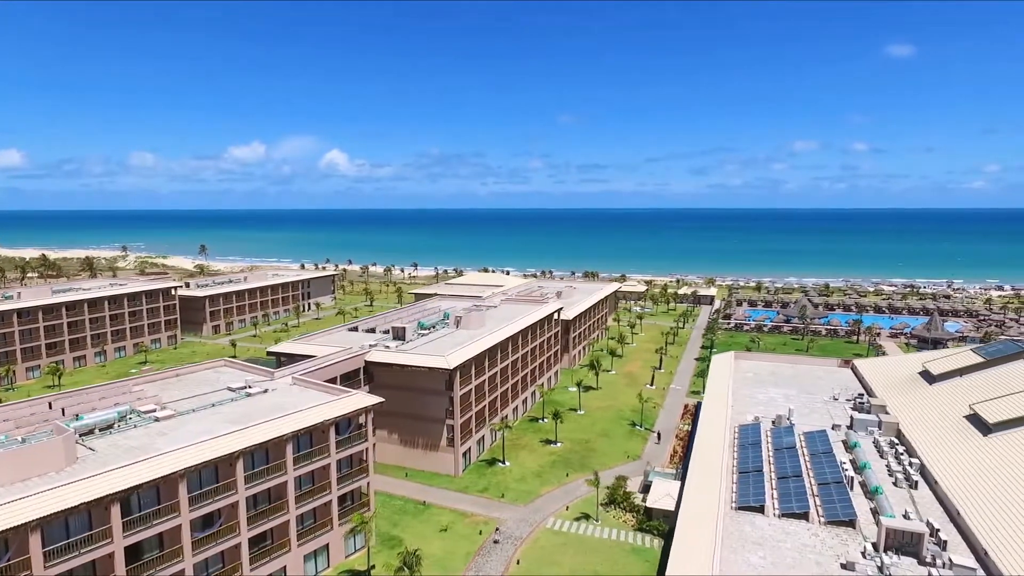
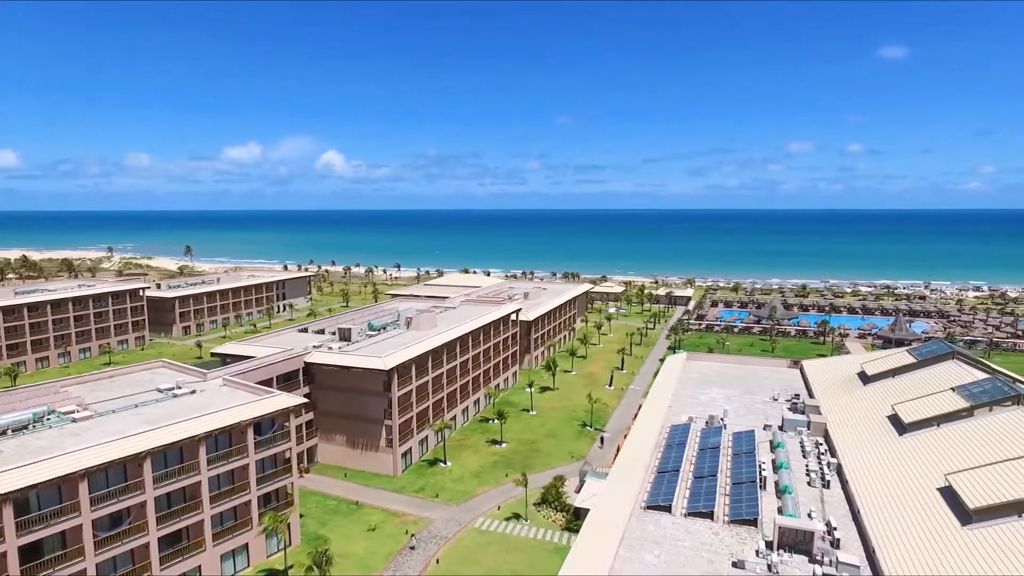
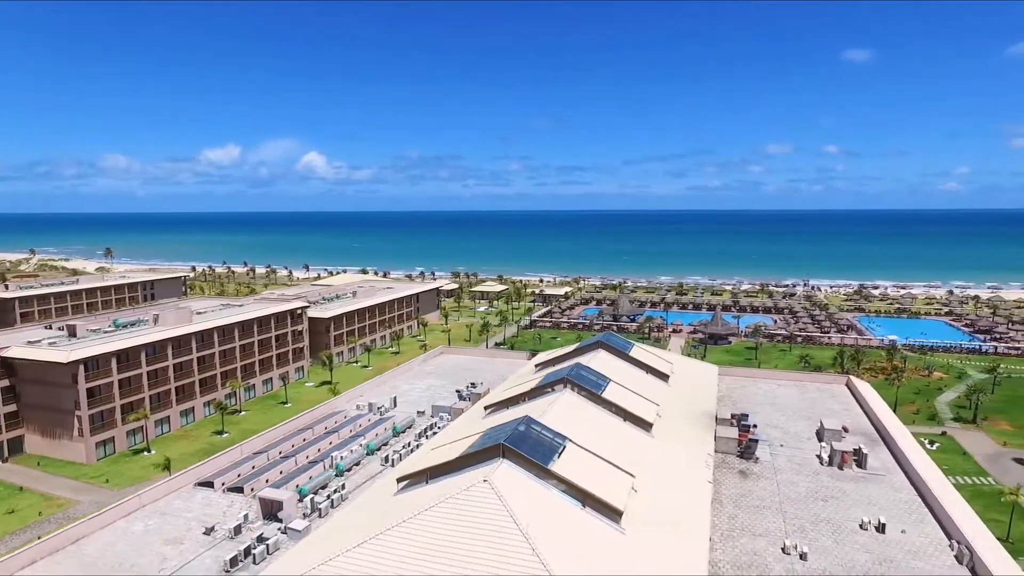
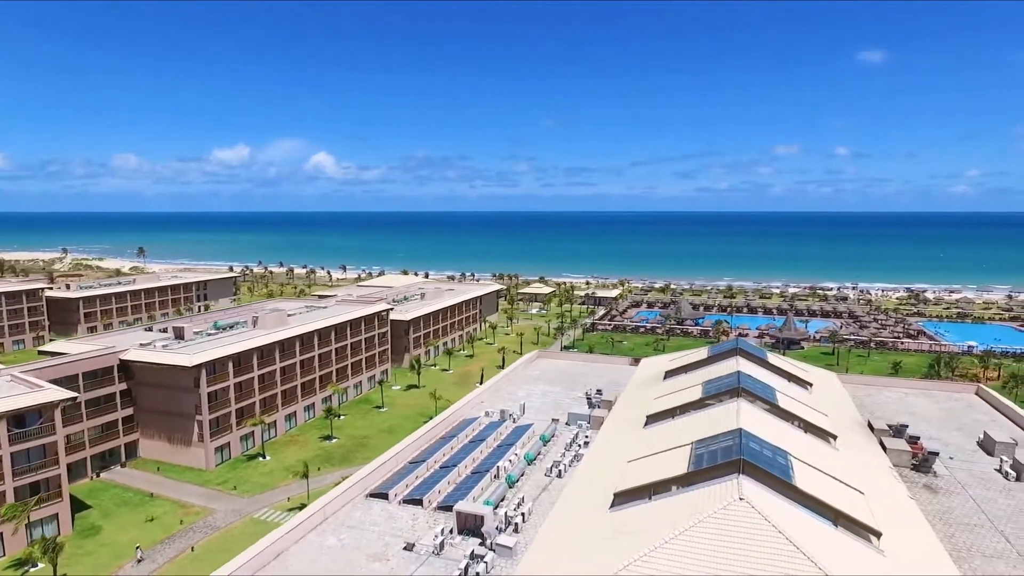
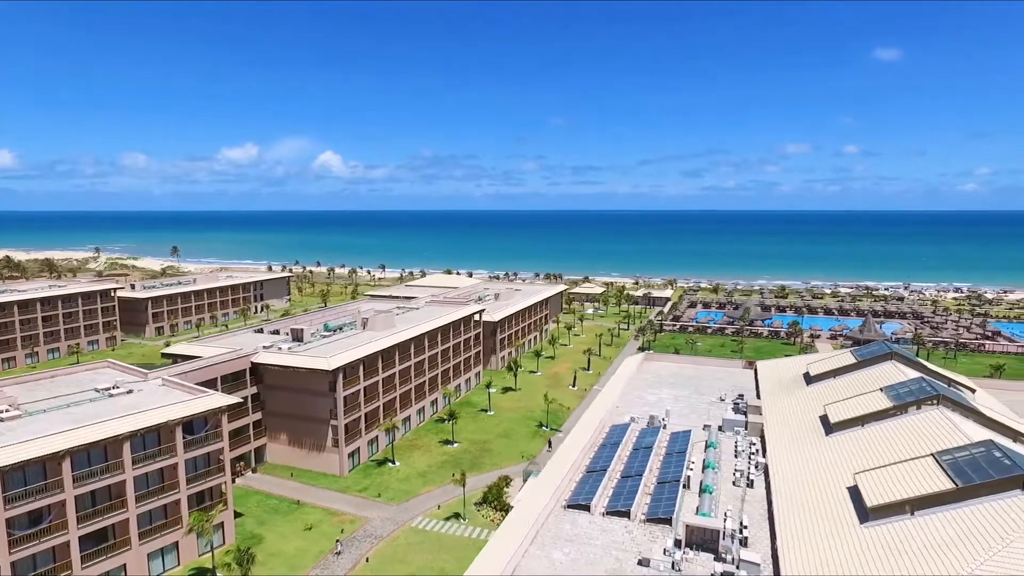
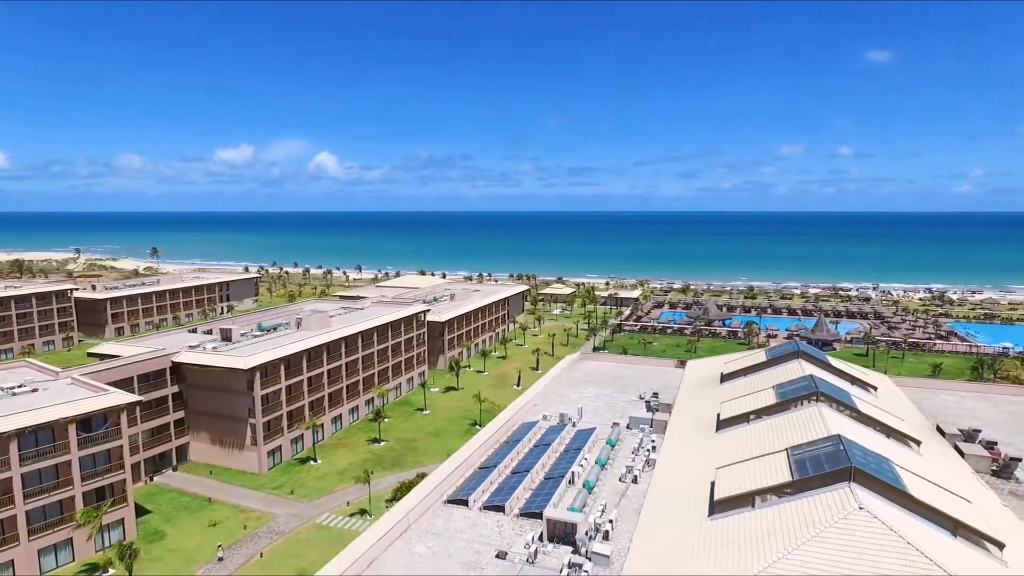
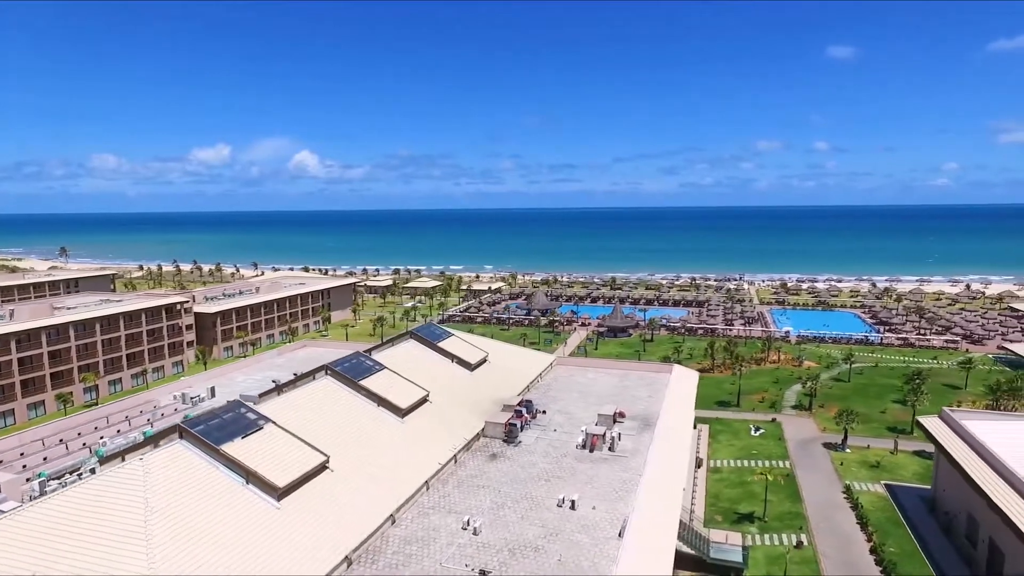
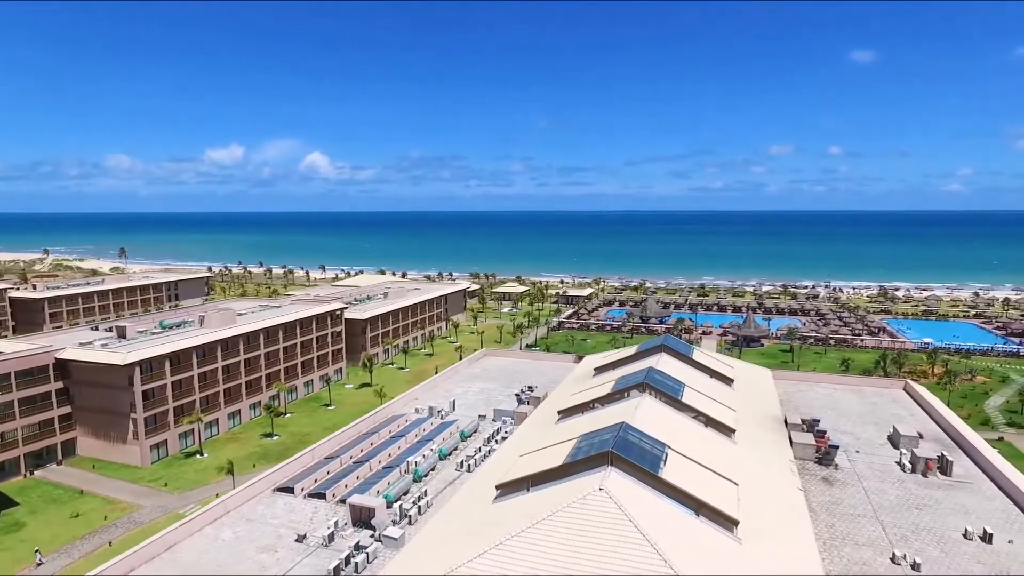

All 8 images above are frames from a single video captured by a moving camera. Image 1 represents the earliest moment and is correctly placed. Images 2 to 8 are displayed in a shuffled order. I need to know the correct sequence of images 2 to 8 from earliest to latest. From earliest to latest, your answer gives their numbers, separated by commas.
2, 5, 6, 4, 8, 3, 7
